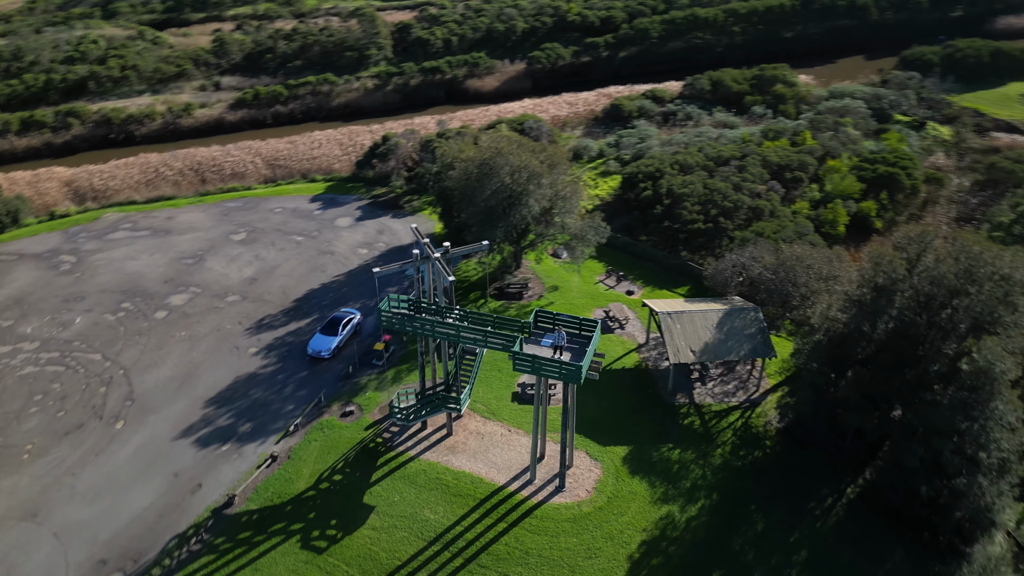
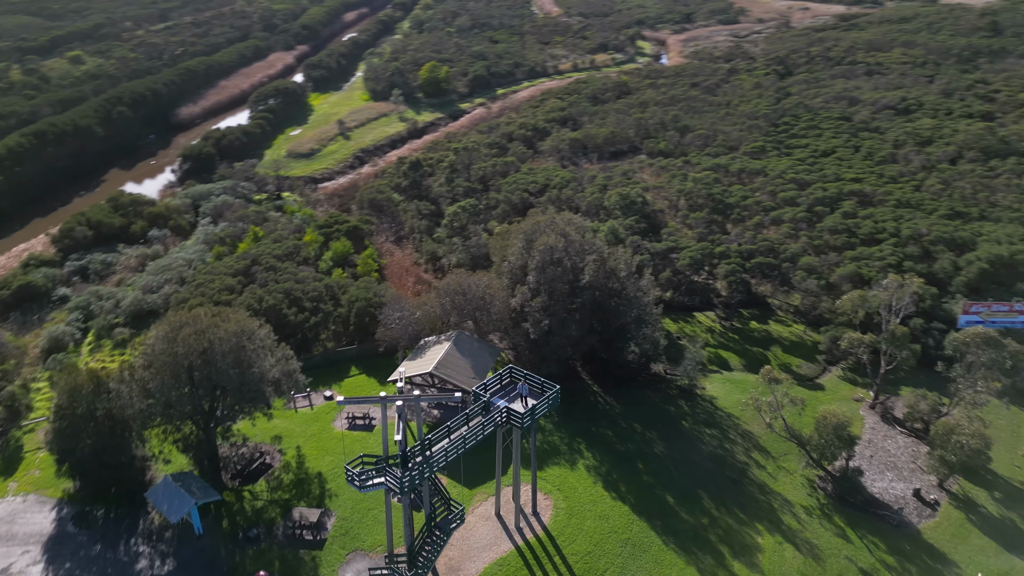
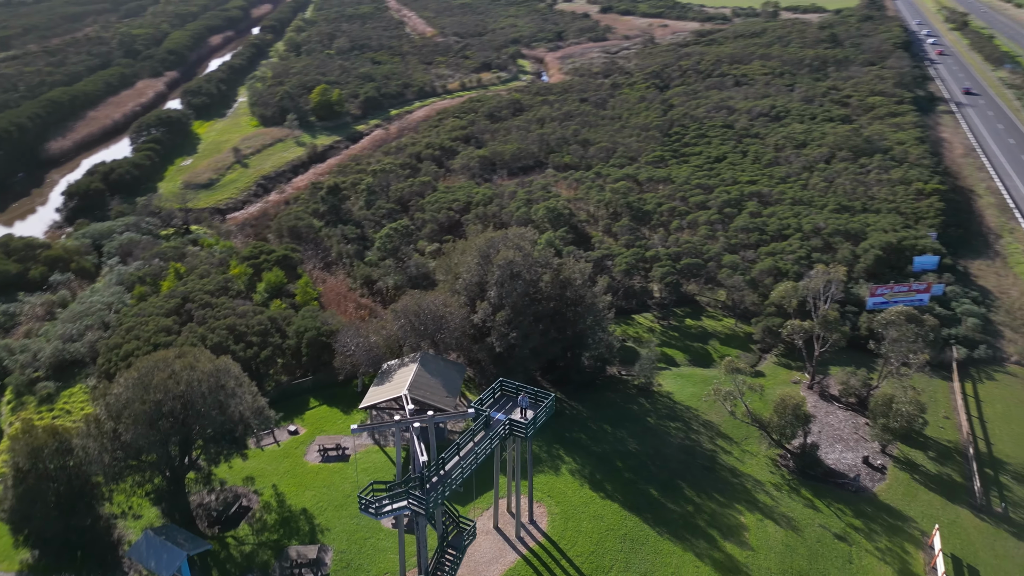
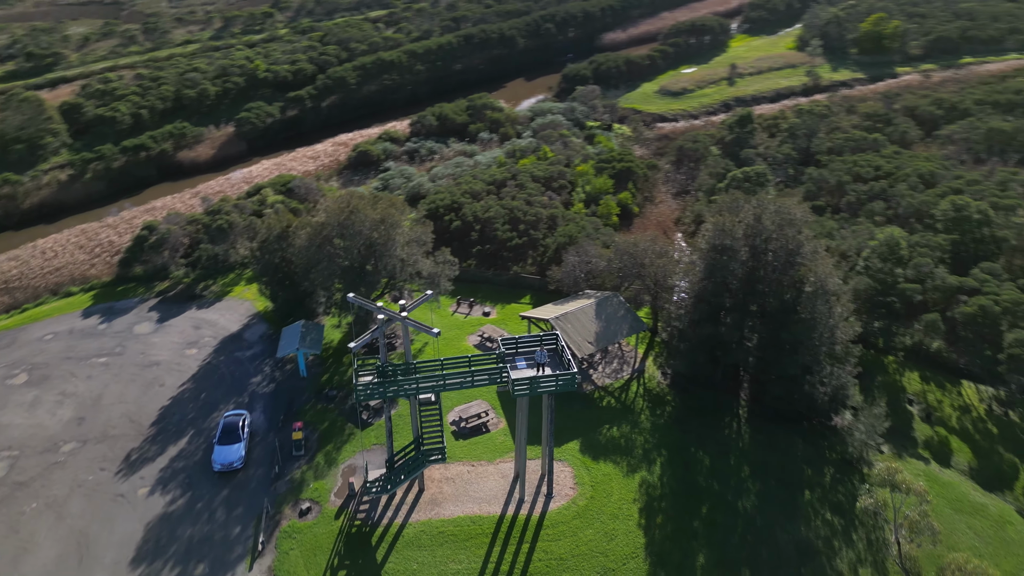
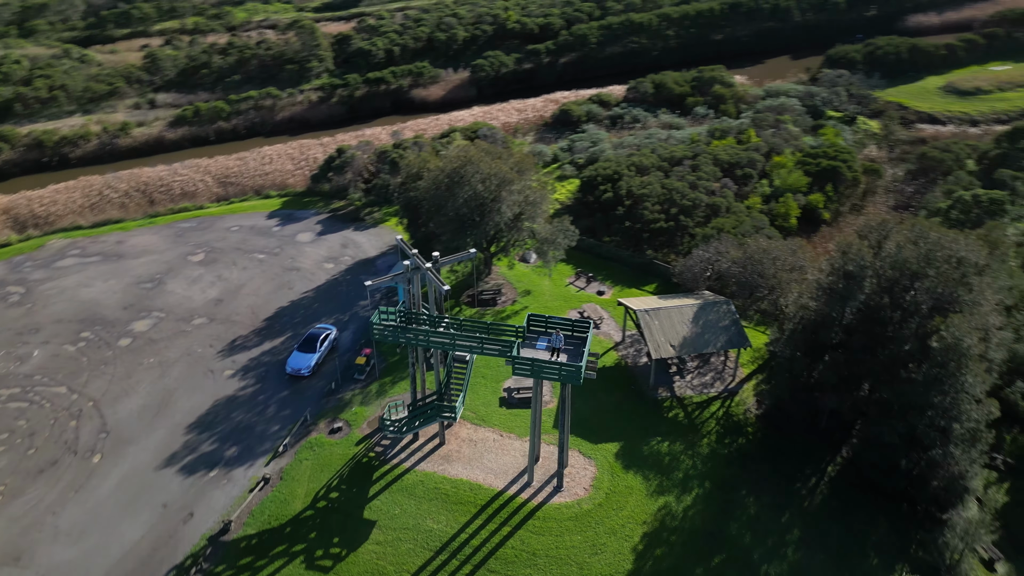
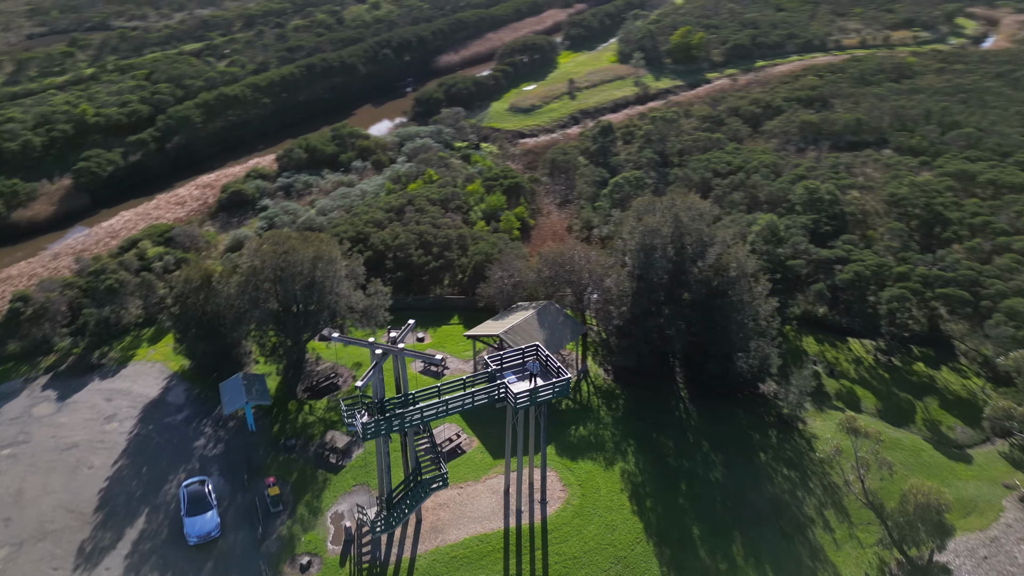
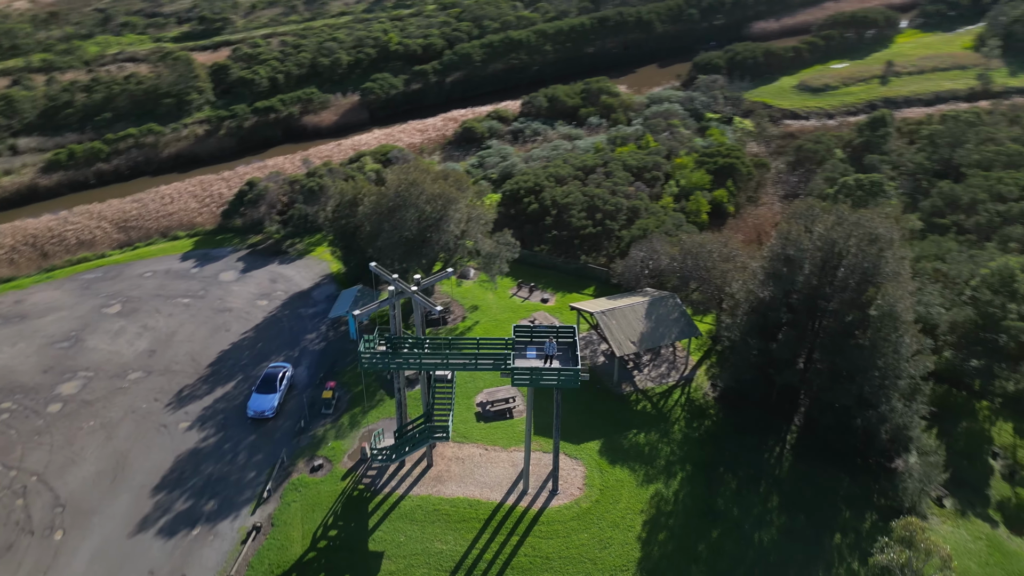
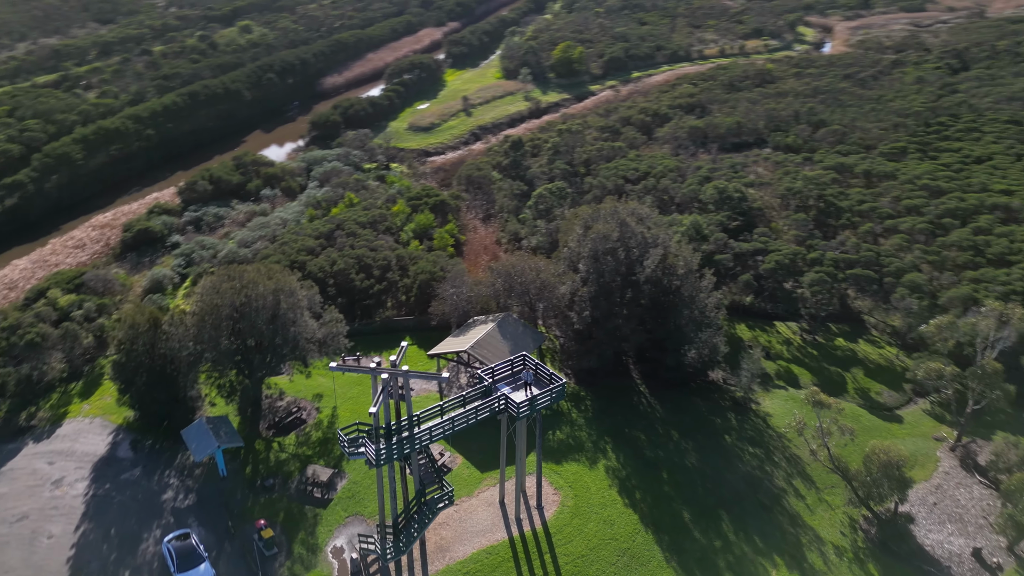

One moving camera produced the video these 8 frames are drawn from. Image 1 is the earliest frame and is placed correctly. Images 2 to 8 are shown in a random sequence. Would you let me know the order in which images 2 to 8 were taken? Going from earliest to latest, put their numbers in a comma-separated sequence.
5, 7, 4, 6, 8, 2, 3
